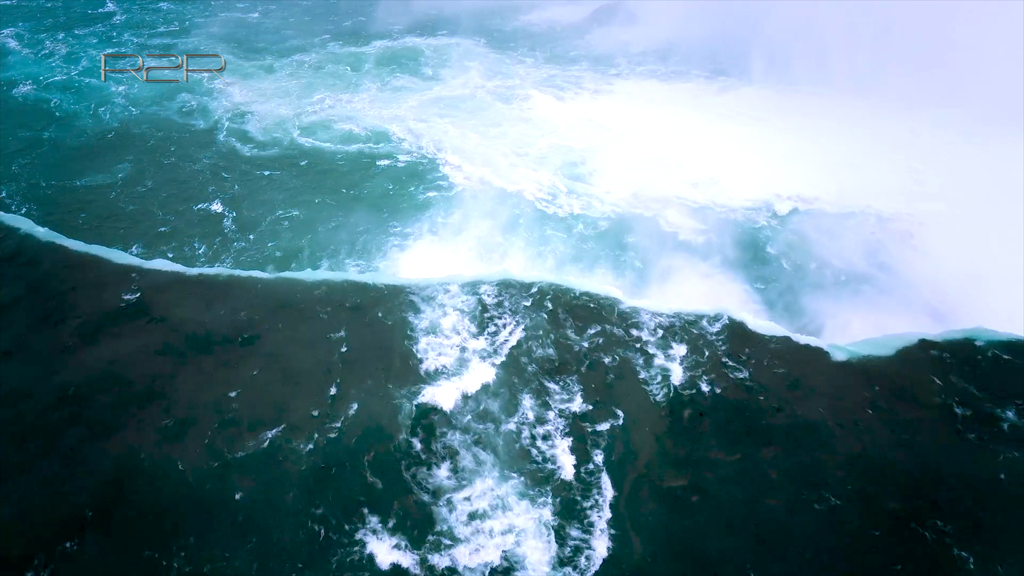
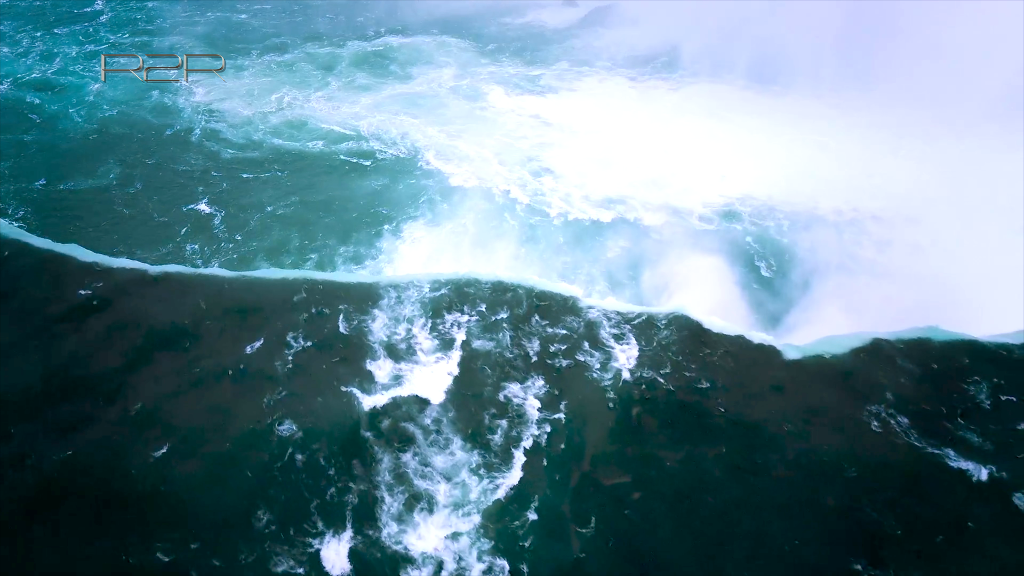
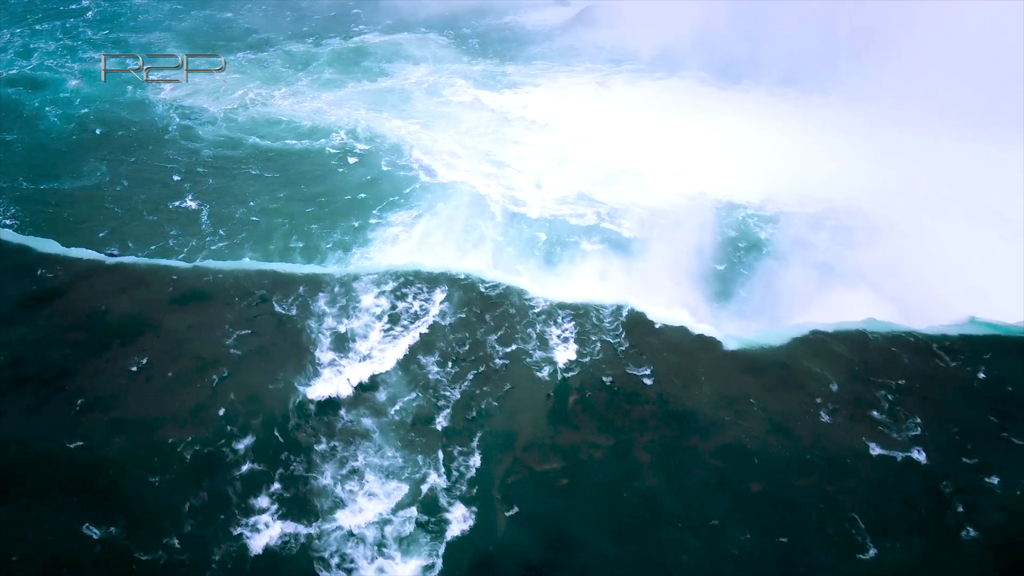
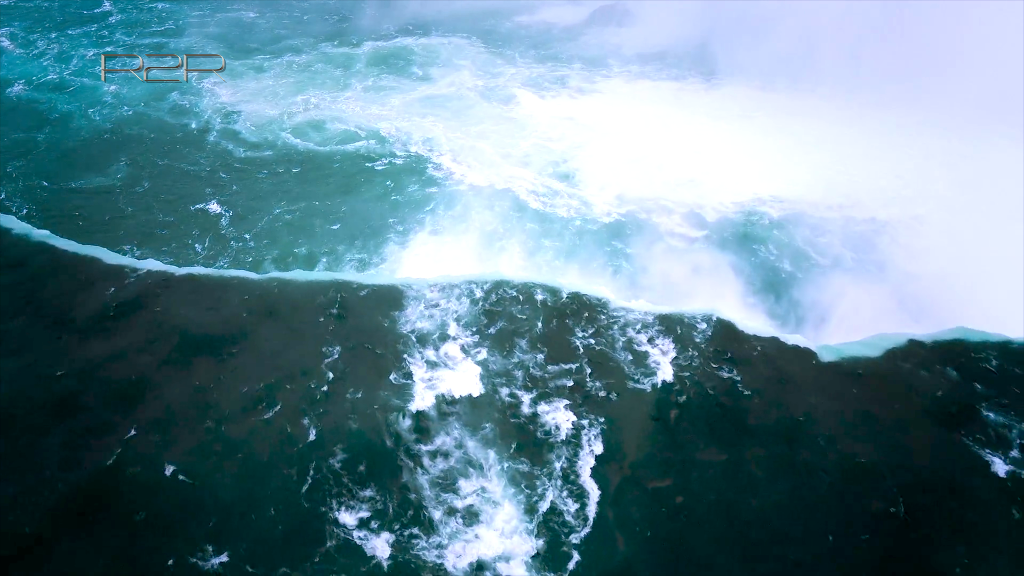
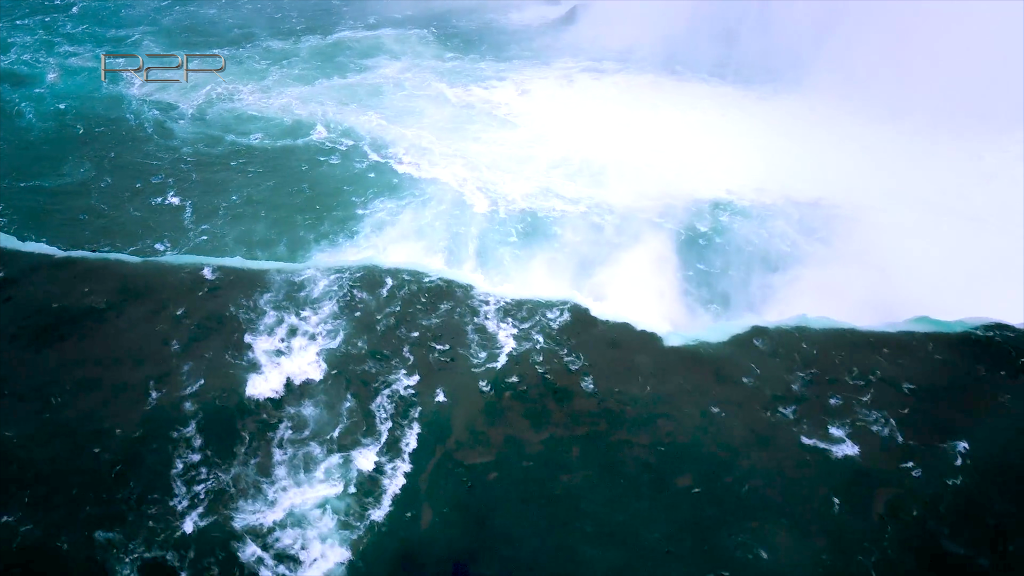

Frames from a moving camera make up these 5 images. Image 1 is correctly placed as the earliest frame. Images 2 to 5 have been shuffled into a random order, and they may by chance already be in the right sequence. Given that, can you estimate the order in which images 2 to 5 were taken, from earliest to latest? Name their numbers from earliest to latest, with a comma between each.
4, 2, 3, 5
